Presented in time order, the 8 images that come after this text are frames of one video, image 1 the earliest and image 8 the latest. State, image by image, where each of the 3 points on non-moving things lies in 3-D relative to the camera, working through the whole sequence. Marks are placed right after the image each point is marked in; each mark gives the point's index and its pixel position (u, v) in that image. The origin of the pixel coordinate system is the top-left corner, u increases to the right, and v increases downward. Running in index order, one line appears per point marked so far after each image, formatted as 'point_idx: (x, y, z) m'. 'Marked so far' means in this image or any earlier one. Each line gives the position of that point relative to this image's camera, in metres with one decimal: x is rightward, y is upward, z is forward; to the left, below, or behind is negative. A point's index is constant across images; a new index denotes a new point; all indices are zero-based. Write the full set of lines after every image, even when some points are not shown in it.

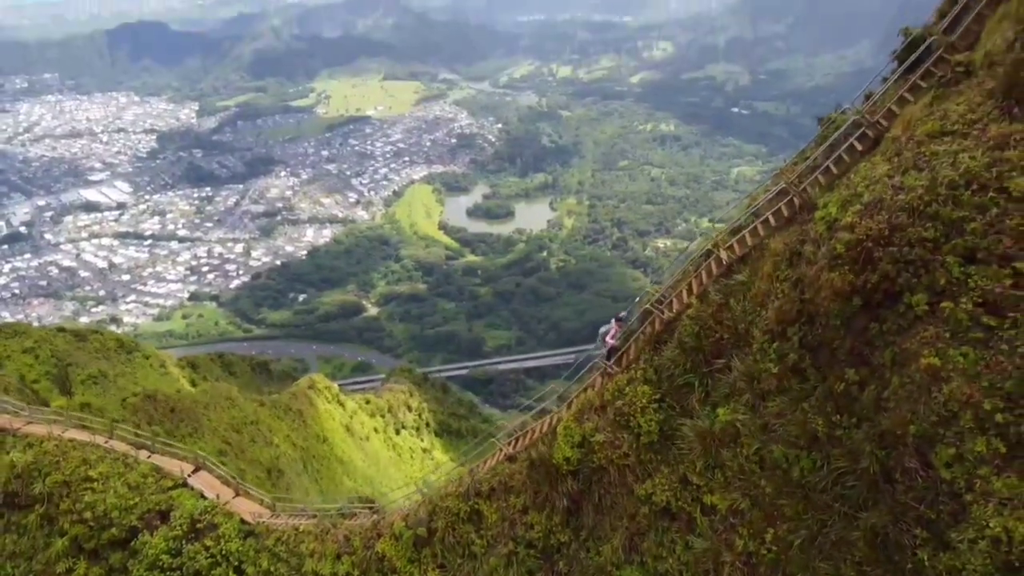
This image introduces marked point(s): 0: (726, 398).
0: (+2.1, -1.1, +8.3) m
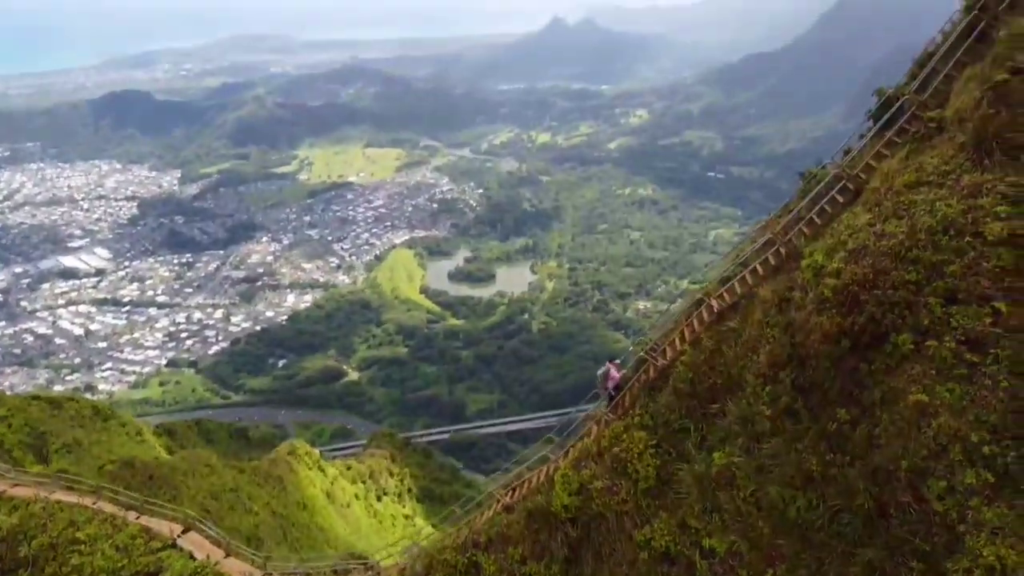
0: (+2.2, -1.6, +8.5) m
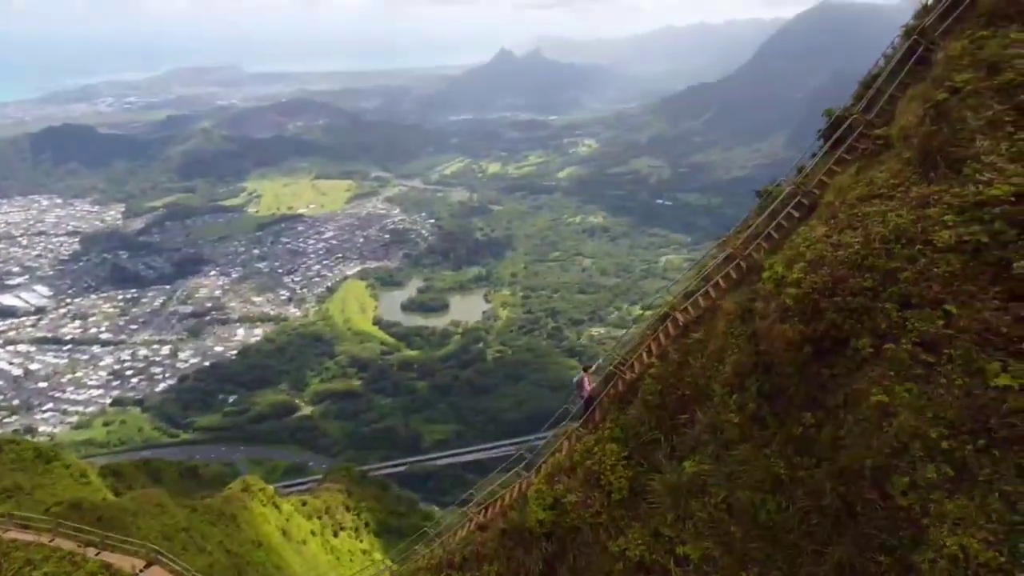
0: (+1.9, -1.7, +8.7) m
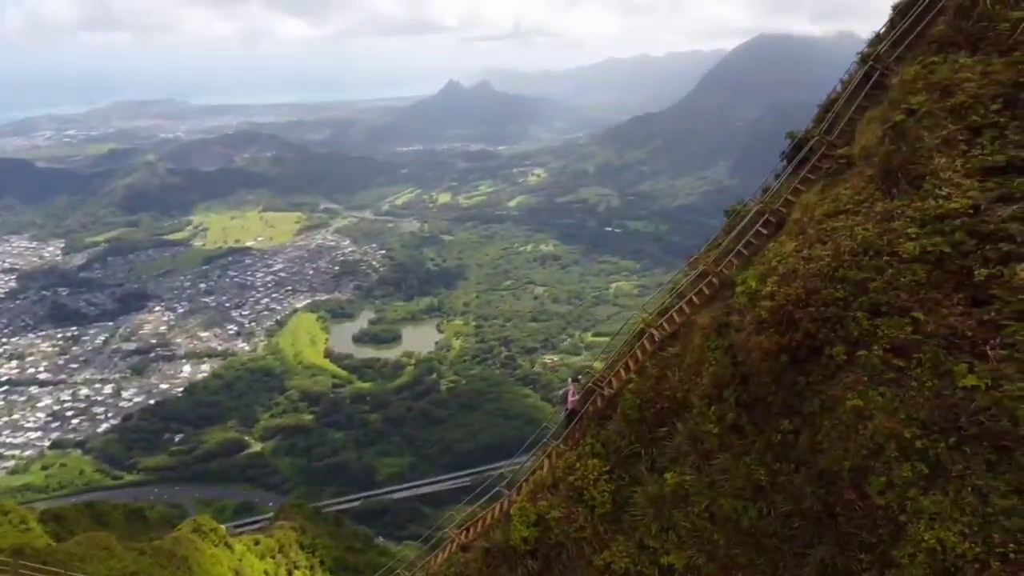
0: (+1.7, -1.9, +9.0) m
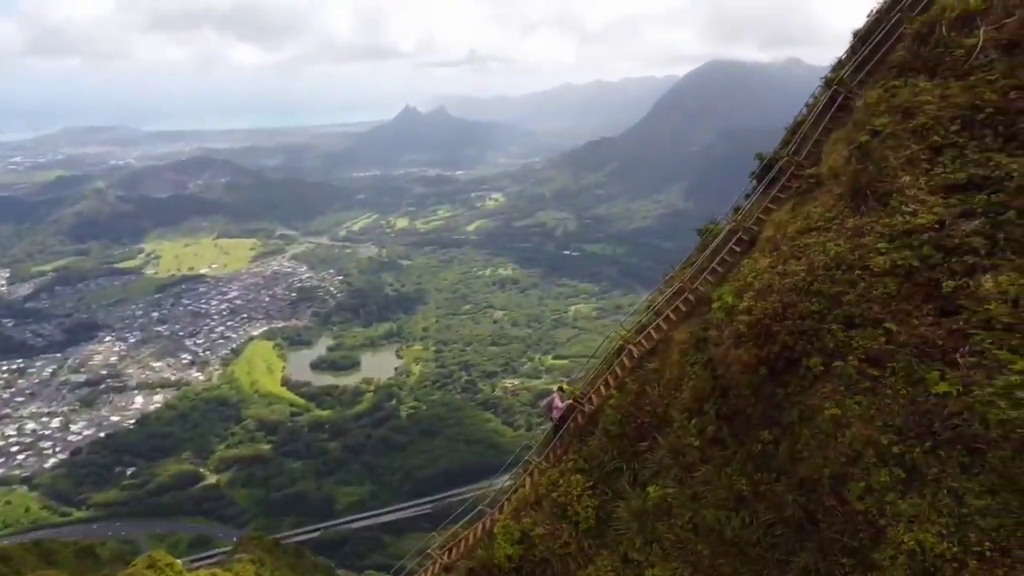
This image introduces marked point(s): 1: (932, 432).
0: (+1.6, -2.1, +9.2) m
1: (+3.5, -1.2, +6.8) m
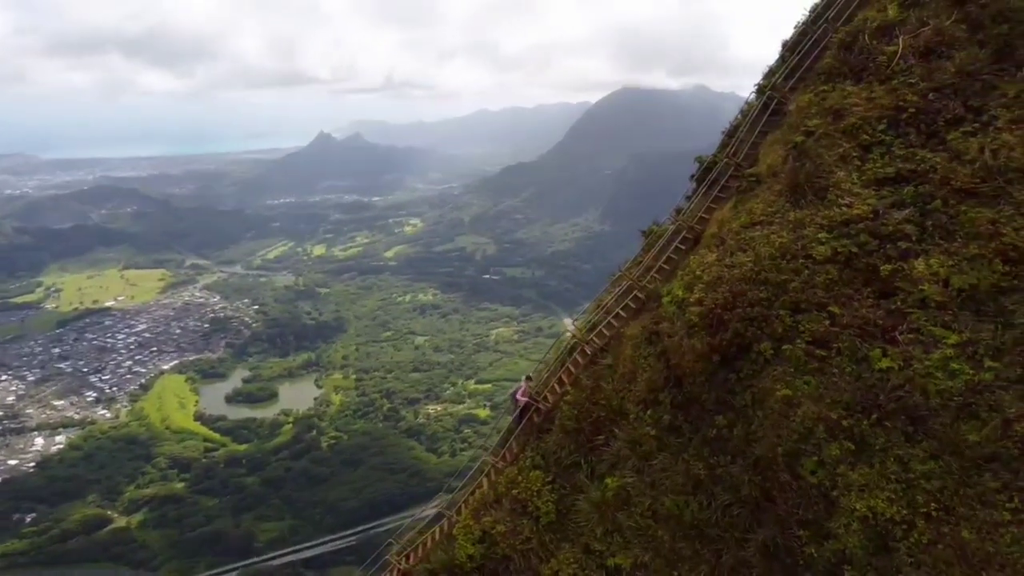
0: (+1.2, -2.1, +9.4) m
1: (+3.3, -1.0, +7.3) m
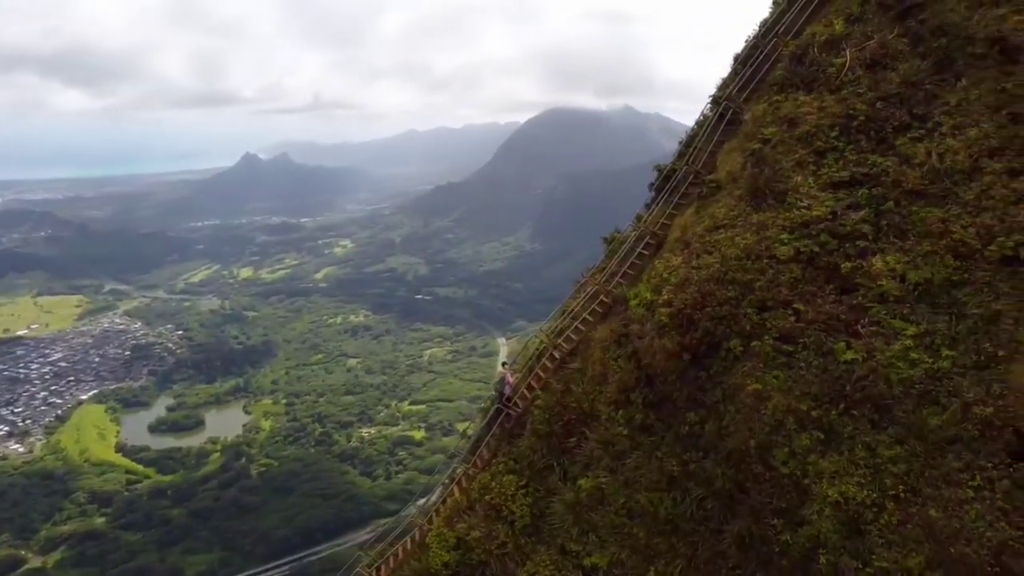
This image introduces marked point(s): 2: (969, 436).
0: (+0.9, -2.1, +9.6) m
1: (+3.1, -1.0, +7.7) m
2: (+3.7, -1.2, +6.7) m
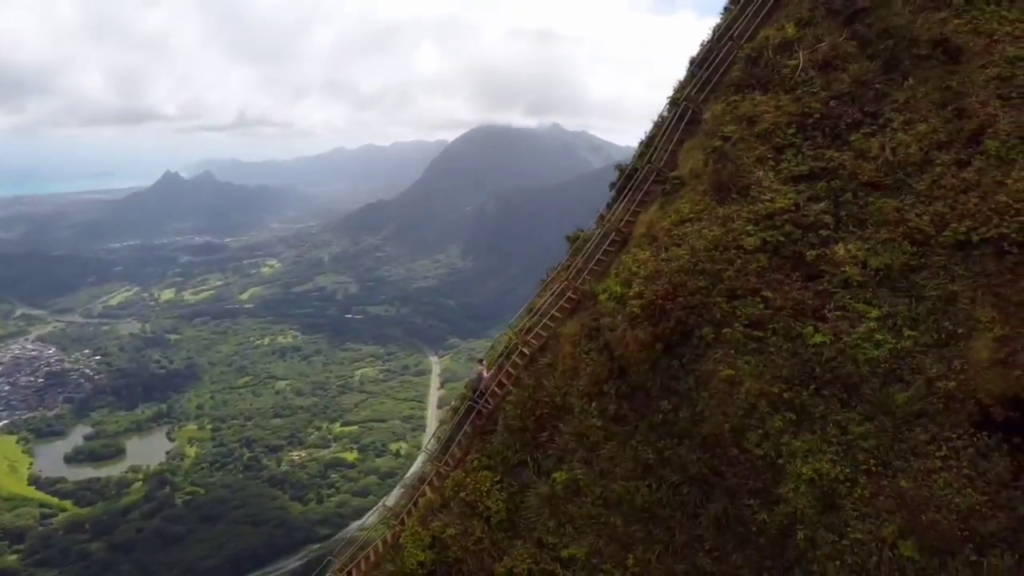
0: (+0.6, -2.0, +9.7) m
1: (+3.0, -0.9, +8.0) m
2: (+3.7, -1.0, +7.1) m
